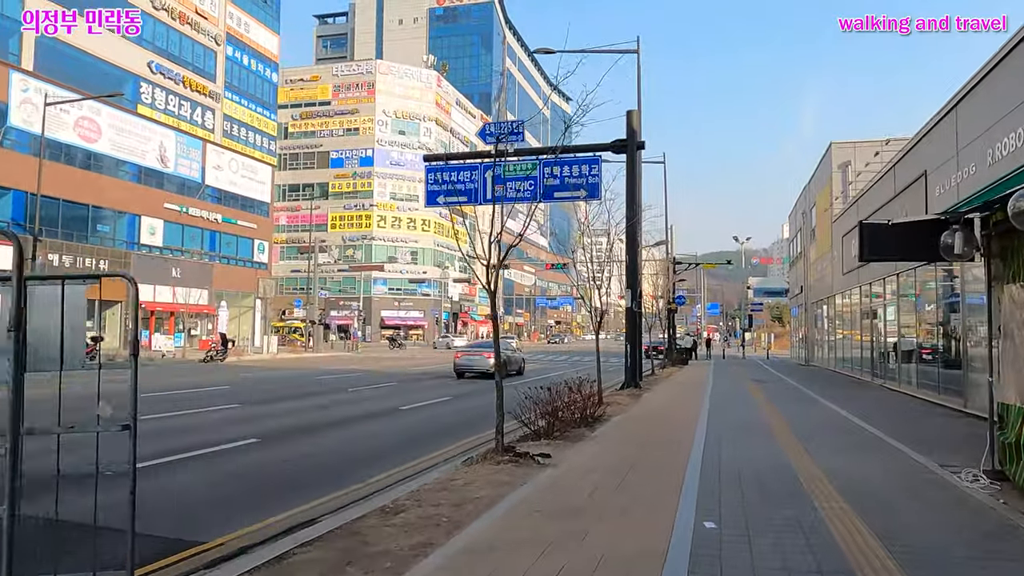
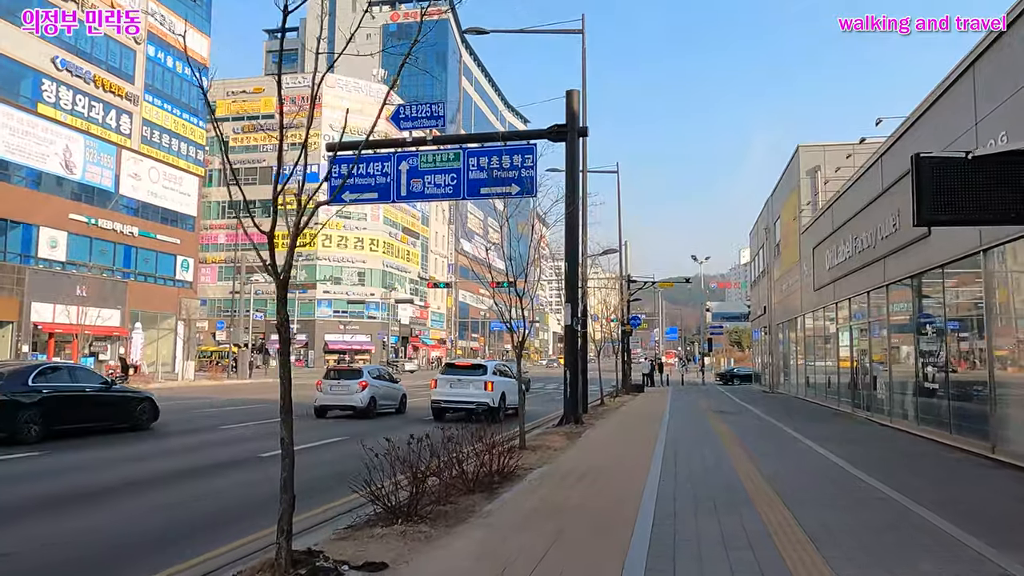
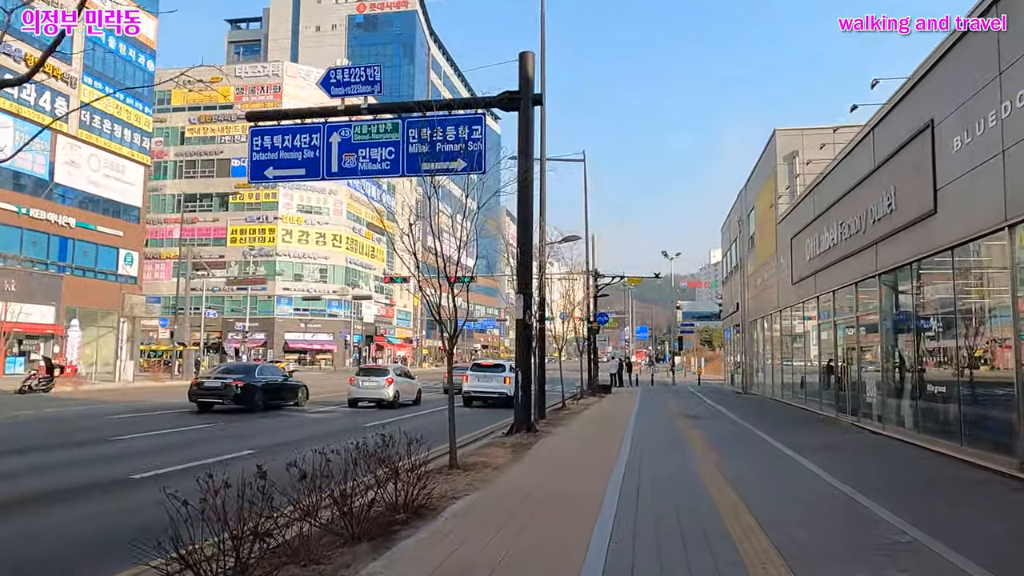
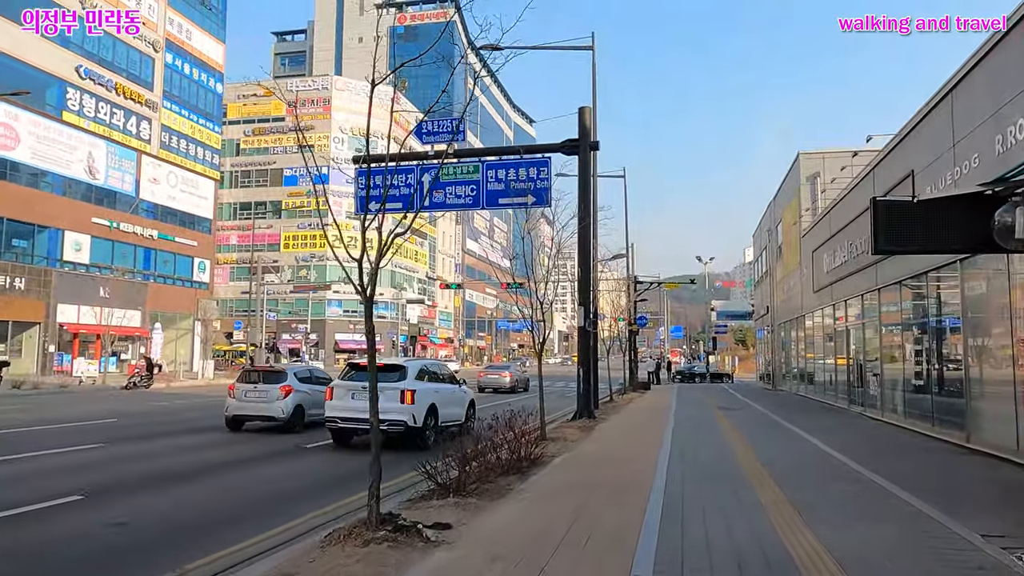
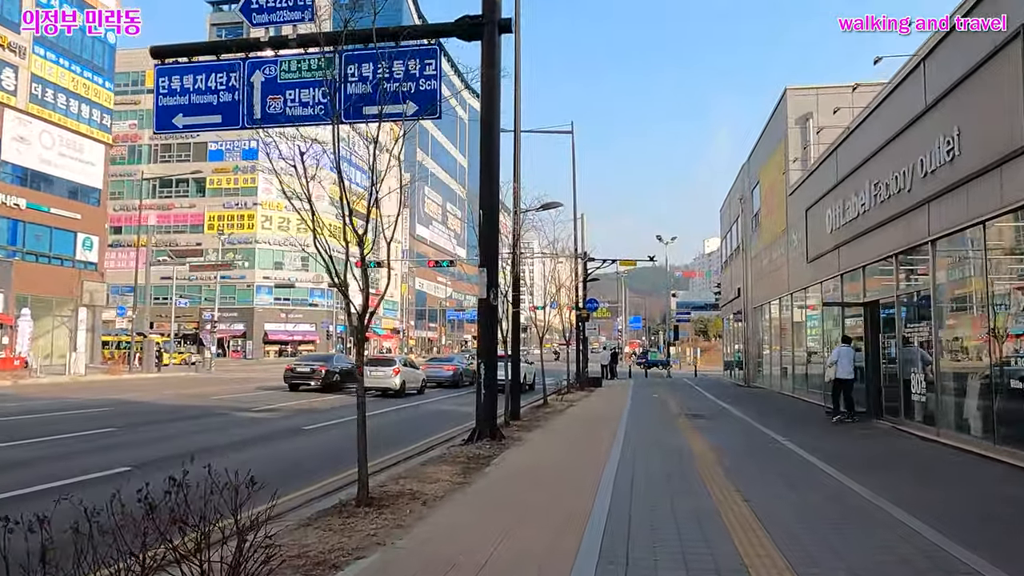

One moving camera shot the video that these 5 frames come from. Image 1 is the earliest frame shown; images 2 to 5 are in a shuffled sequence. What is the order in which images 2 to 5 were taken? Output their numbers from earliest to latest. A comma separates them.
4, 2, 3, 5
